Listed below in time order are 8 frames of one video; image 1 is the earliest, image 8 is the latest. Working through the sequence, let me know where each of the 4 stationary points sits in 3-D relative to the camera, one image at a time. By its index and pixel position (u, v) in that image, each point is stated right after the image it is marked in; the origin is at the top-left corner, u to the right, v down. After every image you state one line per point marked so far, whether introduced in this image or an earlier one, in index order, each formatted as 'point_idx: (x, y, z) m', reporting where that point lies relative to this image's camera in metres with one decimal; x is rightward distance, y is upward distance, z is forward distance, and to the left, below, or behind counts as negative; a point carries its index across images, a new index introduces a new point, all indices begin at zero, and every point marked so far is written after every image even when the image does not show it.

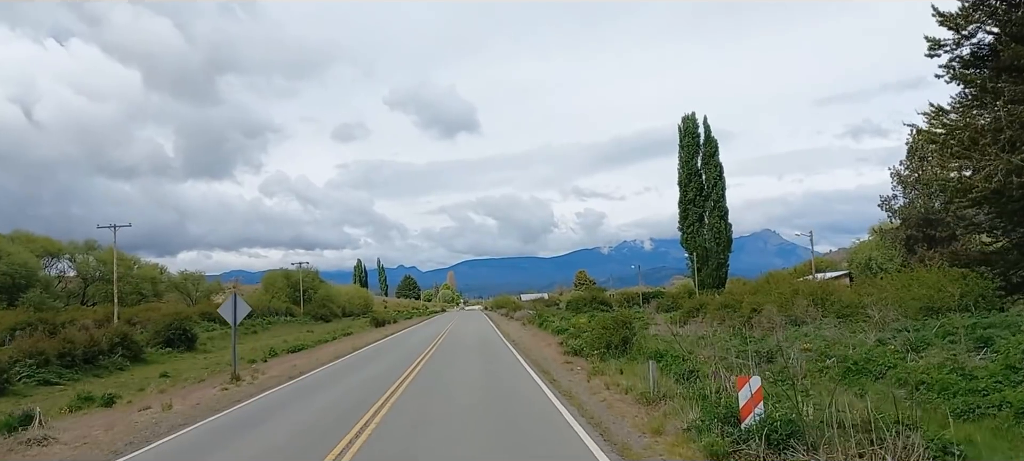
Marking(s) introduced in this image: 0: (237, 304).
0: (-7.2, -1.9, +18.8) m
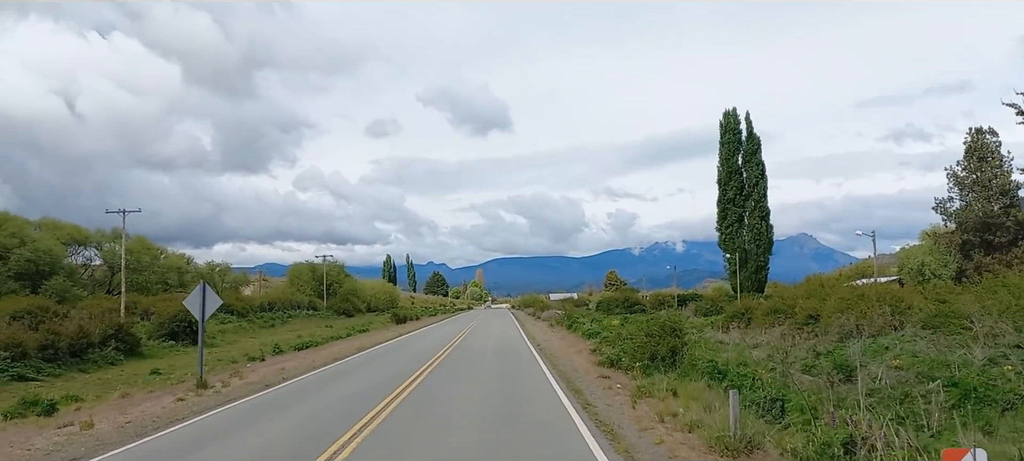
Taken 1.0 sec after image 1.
0: (-6.6, -1.4, +15.6) m
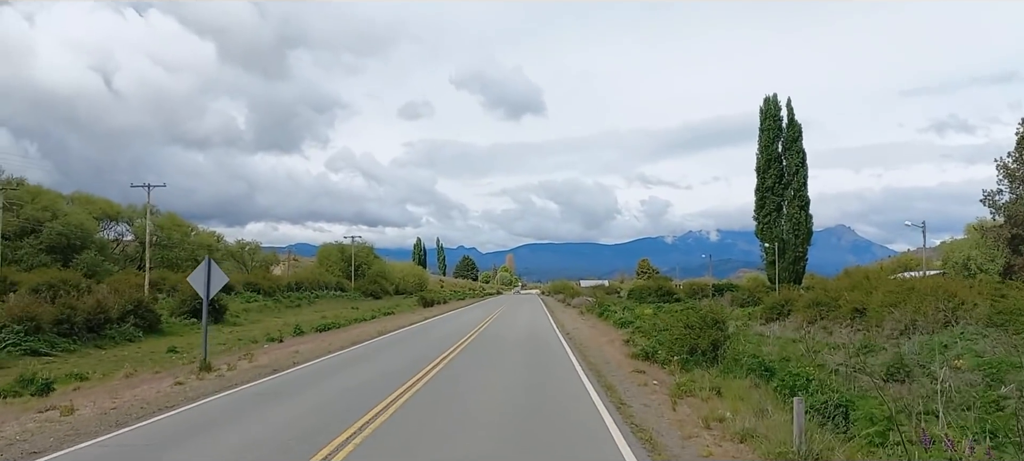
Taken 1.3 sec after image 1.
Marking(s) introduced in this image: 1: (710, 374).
0: (-6.1, -0.8, +14.6) m
1: (+3.9, -2.9, +14.4) m
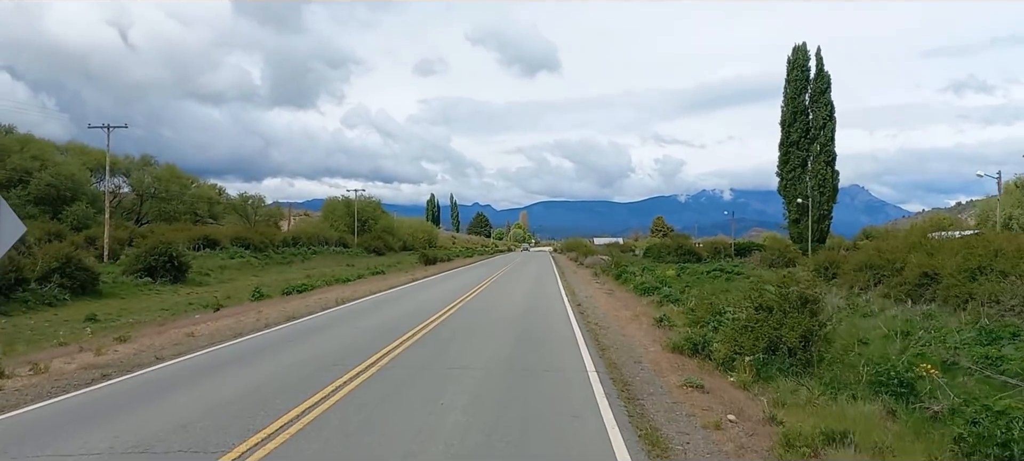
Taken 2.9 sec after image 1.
0: (-6.4, +0.2, +9.1) m
1: (+3.6, -1.9, +8.8) m
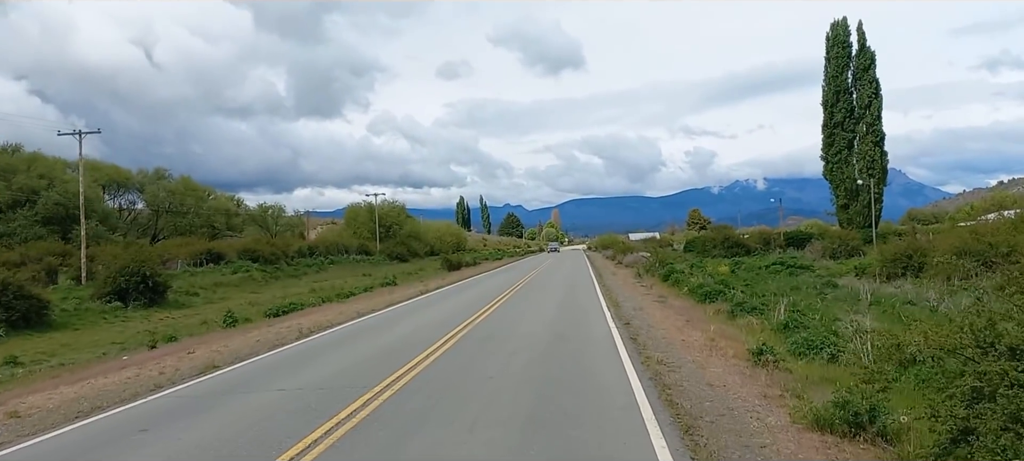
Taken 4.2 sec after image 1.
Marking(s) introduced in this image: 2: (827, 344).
0: (-6.5, 0.0, +4.4) m
1: (+3.6, -1.7, +3.7) m
2: (+4.6, -1.7, +10.5) m
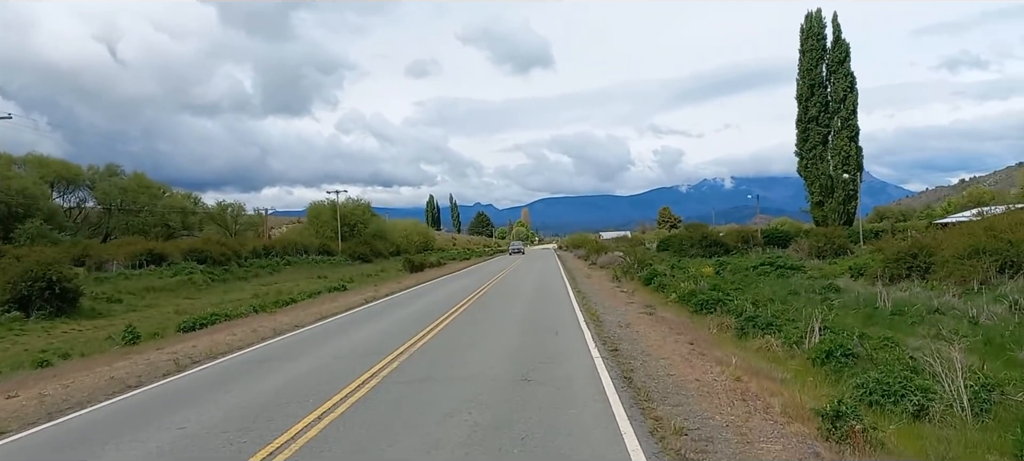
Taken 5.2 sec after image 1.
0: (-6.8, 0.0, +0.7) m
1: (+3.3, -1.7, +0.4) m
2: (+4.0, -1.6, +7.2) m
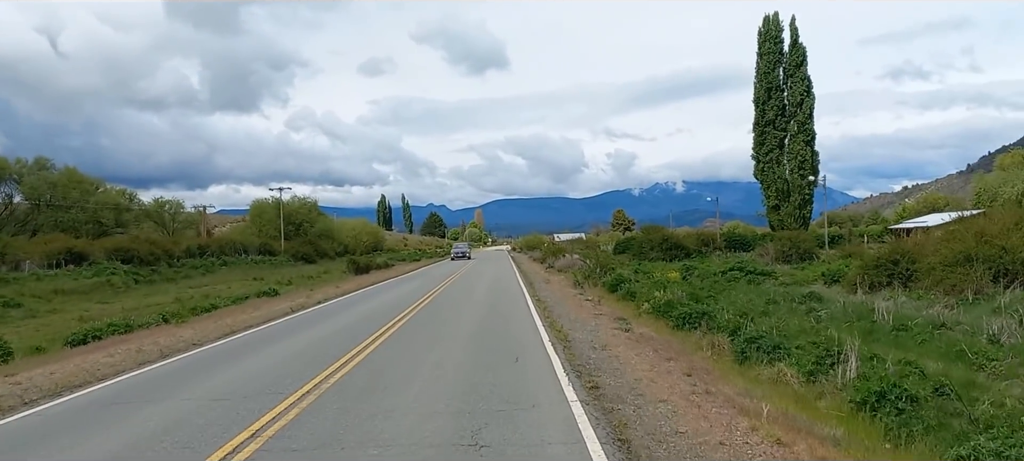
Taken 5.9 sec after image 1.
0: (-6.7, +0.1, -2.3) m
1: (+3.3, -1.7, -2.0) m
2: (+3.6, -1.6, +4.9) m
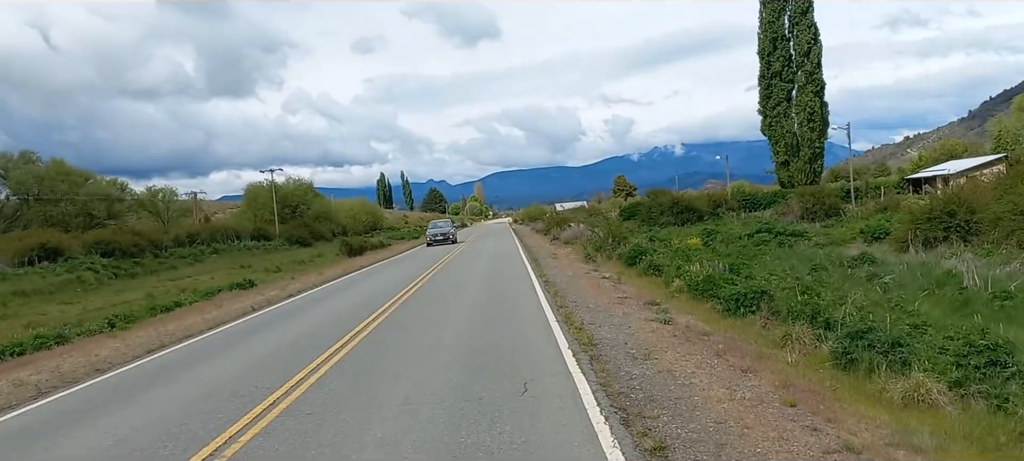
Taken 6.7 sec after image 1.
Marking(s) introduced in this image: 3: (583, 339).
0: (-6.7, -0.4, -5.4) m
1: (+3.4, -1.6, -5.0) m
2: (+3.6, -1.3, +1.8) m
3: (+1.0, -1.6, +8.6) m
